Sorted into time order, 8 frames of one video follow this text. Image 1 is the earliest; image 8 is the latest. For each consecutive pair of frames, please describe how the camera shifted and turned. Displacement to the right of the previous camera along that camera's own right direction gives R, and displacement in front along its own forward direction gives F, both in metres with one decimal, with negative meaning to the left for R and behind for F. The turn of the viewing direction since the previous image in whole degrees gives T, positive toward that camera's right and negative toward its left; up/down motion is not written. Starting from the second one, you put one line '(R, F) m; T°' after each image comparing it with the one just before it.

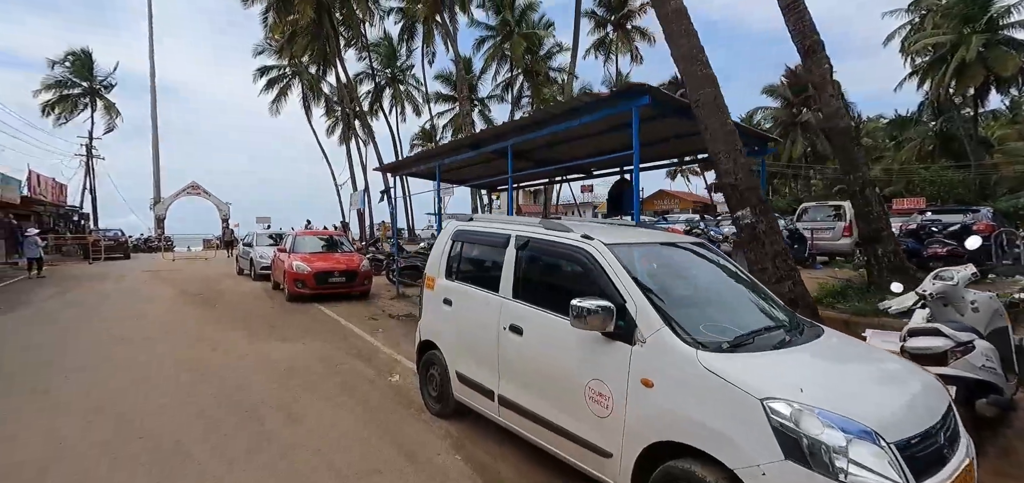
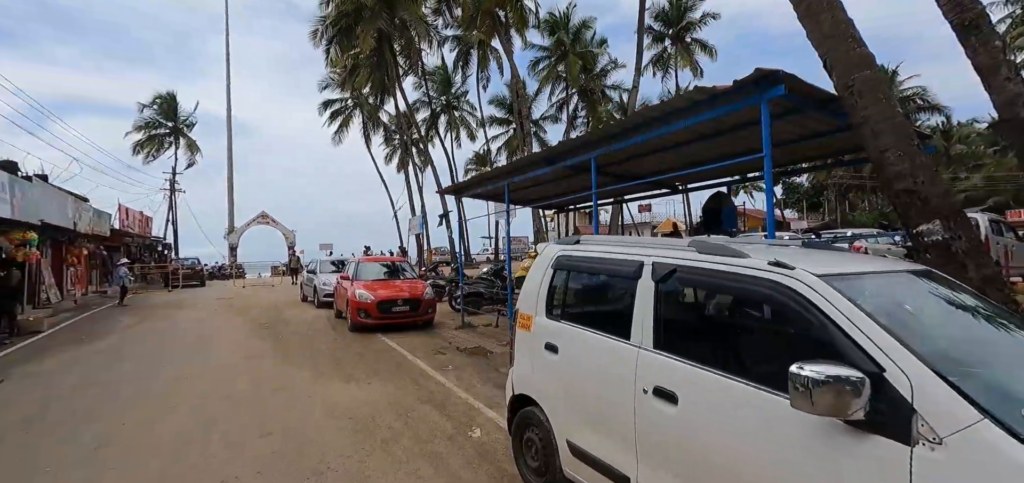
(-0.6, +0.9) m; -7°
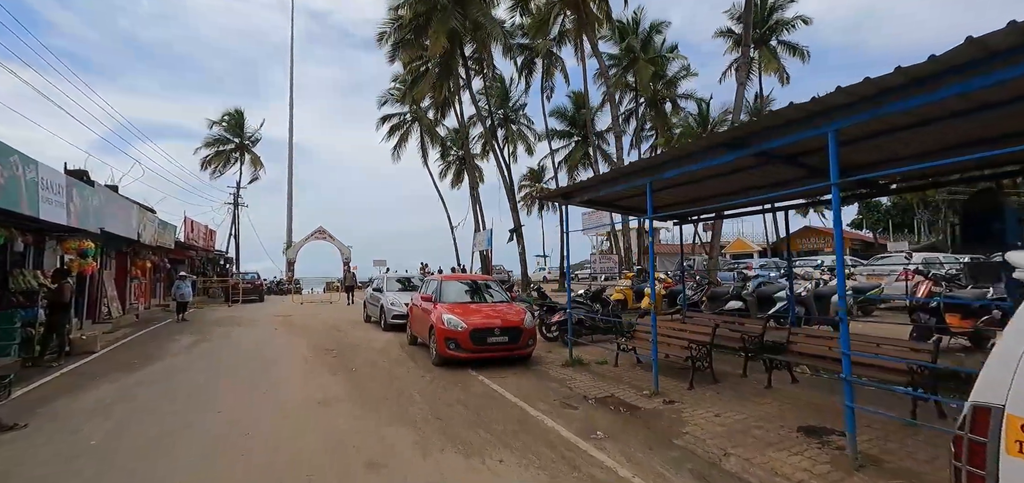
(-1.8, +2.1) m; -5°
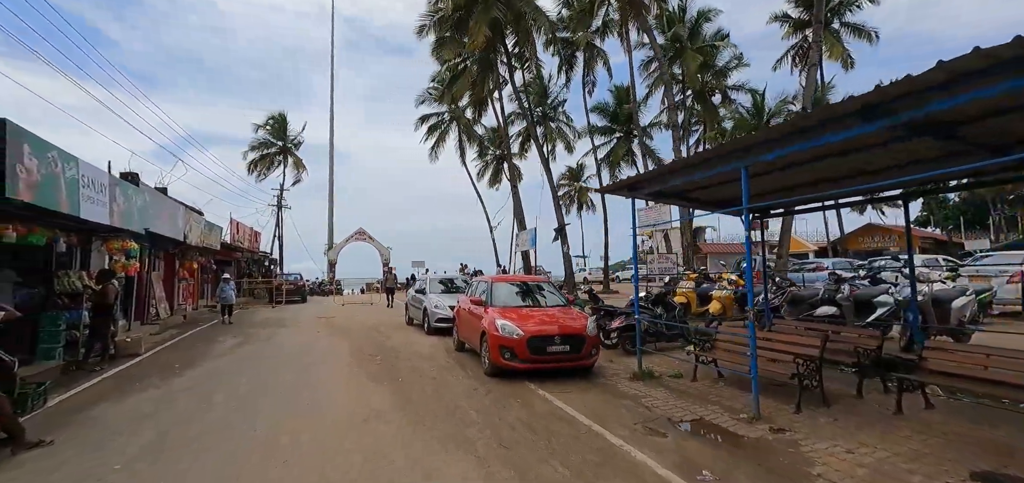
(-0.5, +0.9) m; -5°
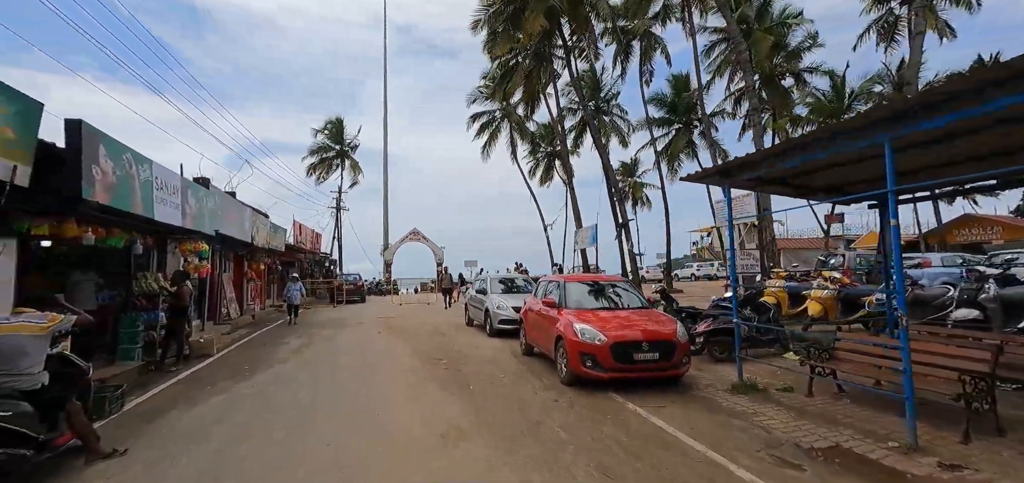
(-0.5, +0.7) m; -6°
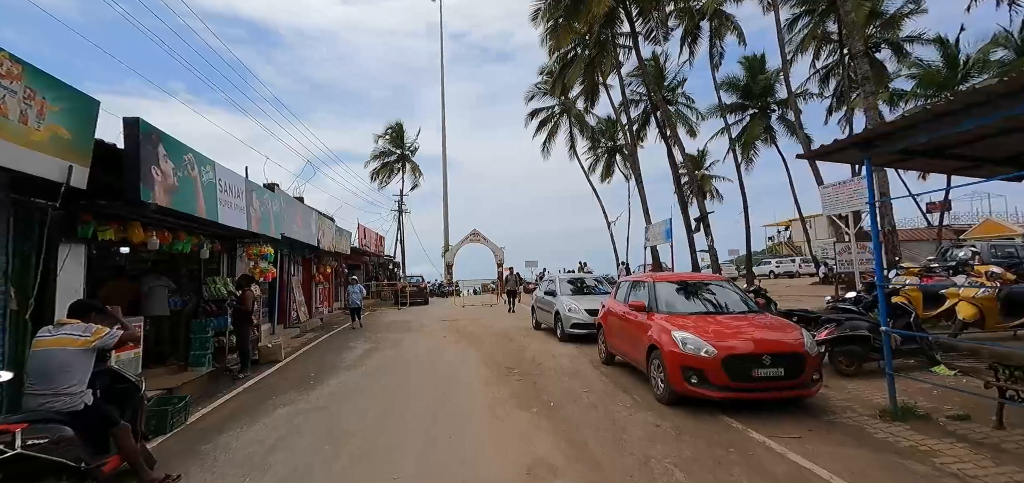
(-0.3, +0.9) m; -8°
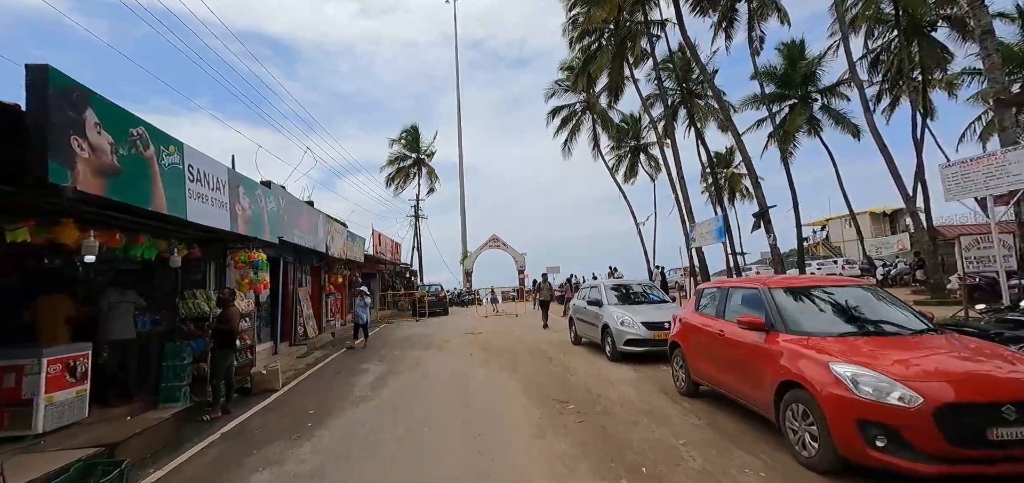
(-0.5, +1.6) m; -2°
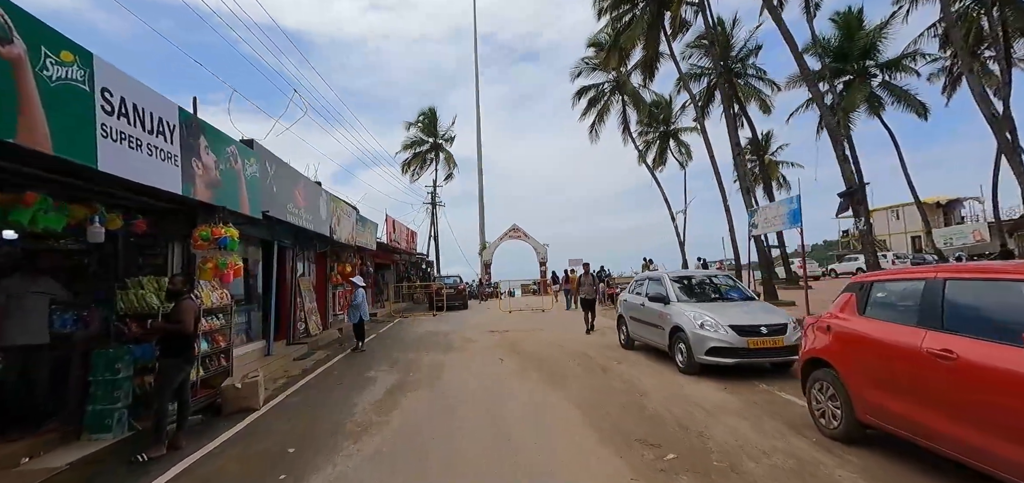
(-0.5, +1.8) m; -2°
